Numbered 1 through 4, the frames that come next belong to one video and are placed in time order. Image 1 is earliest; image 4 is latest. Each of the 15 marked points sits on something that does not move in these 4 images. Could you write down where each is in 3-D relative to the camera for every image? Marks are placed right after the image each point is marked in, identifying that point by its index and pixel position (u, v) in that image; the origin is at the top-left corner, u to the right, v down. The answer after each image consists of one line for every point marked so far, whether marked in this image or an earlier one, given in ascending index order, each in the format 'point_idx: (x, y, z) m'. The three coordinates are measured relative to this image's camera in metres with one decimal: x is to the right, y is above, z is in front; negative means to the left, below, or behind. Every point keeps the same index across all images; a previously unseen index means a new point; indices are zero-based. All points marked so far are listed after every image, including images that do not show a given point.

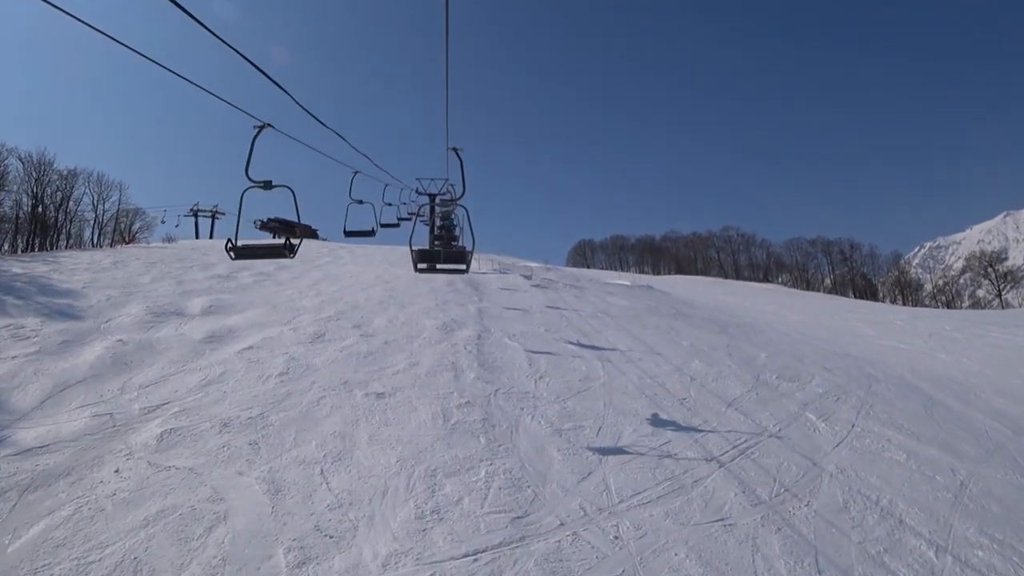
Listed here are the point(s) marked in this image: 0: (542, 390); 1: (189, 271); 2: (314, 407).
0: (+0.4, -1.5, +7.9) m
1: (-10.8, +0.6, +17.5) m
2: (-2.7, -1.6, +7.0) m
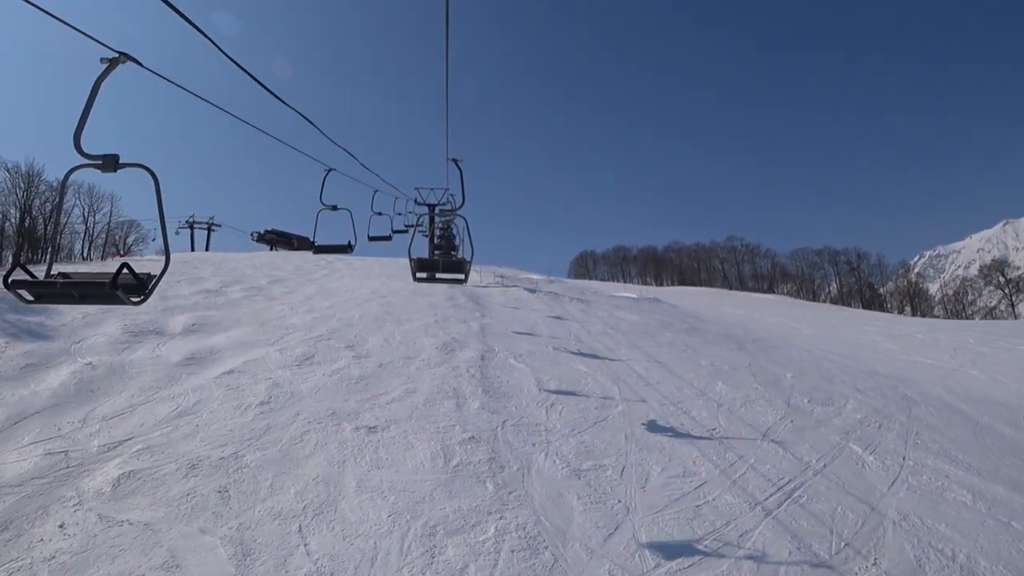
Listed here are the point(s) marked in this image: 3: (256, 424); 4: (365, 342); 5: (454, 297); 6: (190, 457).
0: (+0.6, -1.8, +7.0) m
1: (-10.7, +0.1, +16.7) m
2: (-2.5, -1.8, +6.1) m
3: (-3.3, -1.8, +6.7) m
4: (-2.8, -1.1, +10.1) m
5: (-1.8, -0.3, +15.9) m
6: (-3.7, -2.0, +6.0) m
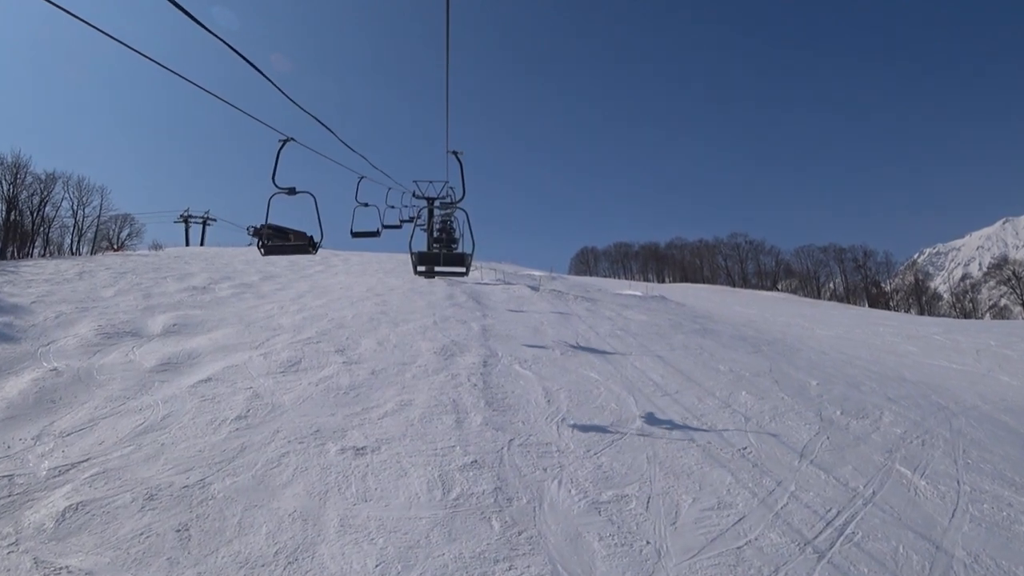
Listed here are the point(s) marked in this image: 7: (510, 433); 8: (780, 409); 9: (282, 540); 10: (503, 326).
0: (+0.7, -1.8, +6.2) m
1: (-10.6, +0.2, +15.9) m
2: (-2.4, -1.9, +5.3) m
3: (-3.2, -1.8, +5.9) m
4: (-2.8, -1.0, +9.3) m
5: (-1.7, -0.2, +15.1) m
6: (-3.6, -2.0, +5.2) m
7: (0.0, -1.7, +6.2) m
8: (+4.2, -1.9, +8.1) m
9: (-1.9, -2.1, +4.3) m
10: (-0.2, -0.8, +11.4) m
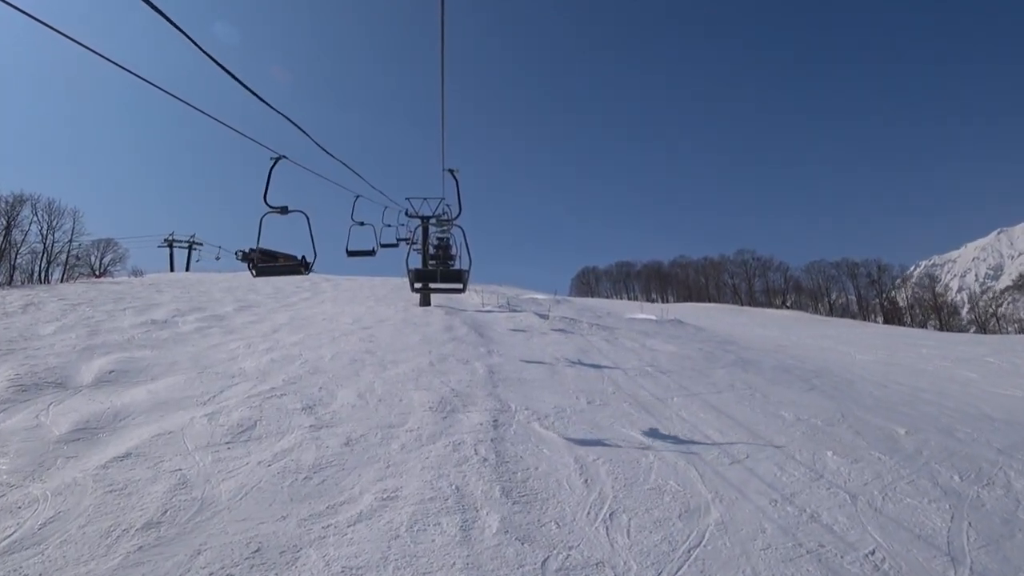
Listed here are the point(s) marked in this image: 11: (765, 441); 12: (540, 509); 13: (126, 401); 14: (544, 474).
0: (+0.9, -2.2, +4.3) m
1: (-10.5, -0.7, +13.9) m
2: (-2.2, -2.2, +3.3) m
3: (-2.9, -2.2, +3.9) m
4: (-2.5, -1.6, +7.4) m
5: (-1.5, -0.9, +13.2) m
6: (-3.3, -2.3, +3.2) m
7: (+0.2, -2.1, +4.2) m
8: (+4.4, -2.2, +6.2) m
9: (-1.6, -2.4, +2.3) m
10: (0.0, -1.4, +9.4) m
11: (+3.4, -2.0, +7.0) m
12: (+0.3, -2.0, +4.8) m
13: (-5.7, -1.6, +7.7) m
14: (+0.4, -1.9, +5.4) m
